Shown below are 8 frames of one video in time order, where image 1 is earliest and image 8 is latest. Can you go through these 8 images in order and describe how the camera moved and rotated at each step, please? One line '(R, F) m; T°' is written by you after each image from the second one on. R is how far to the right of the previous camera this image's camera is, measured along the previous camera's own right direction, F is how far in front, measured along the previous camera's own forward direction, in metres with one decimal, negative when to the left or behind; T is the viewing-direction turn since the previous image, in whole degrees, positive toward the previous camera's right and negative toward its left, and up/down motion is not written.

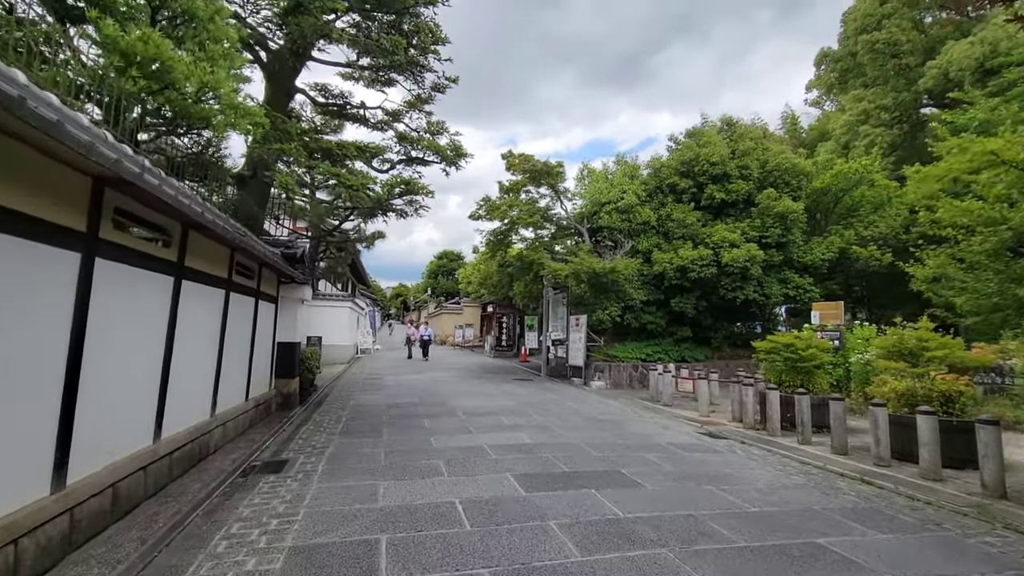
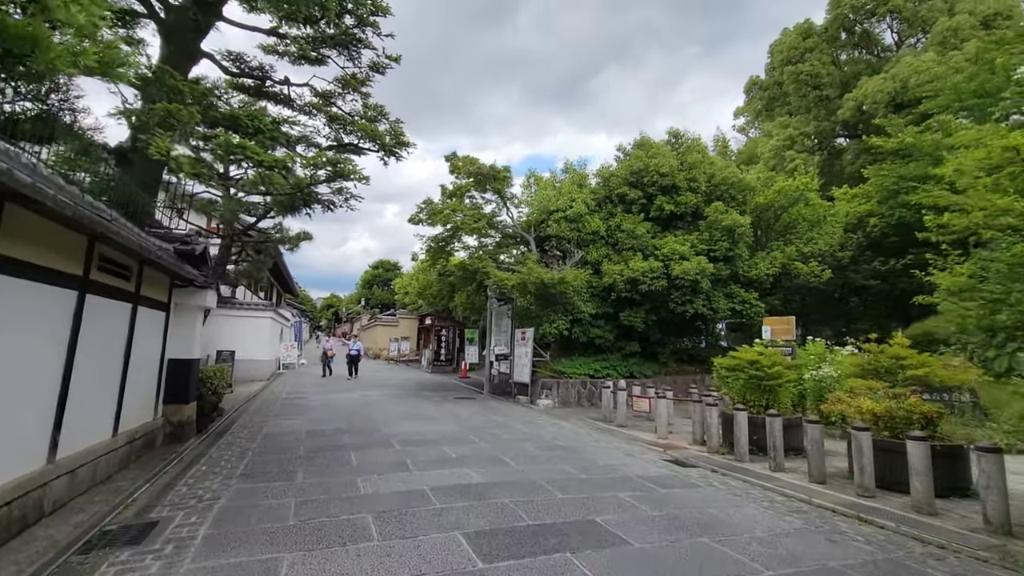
(-0.1, +1.0) m; +7°
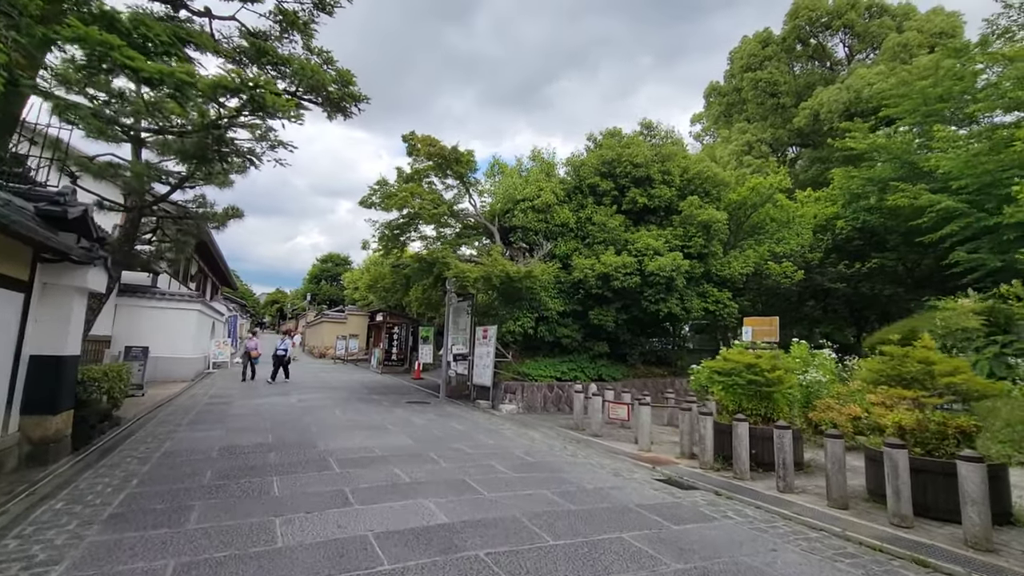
(-0.2, +1.2) m; +5°
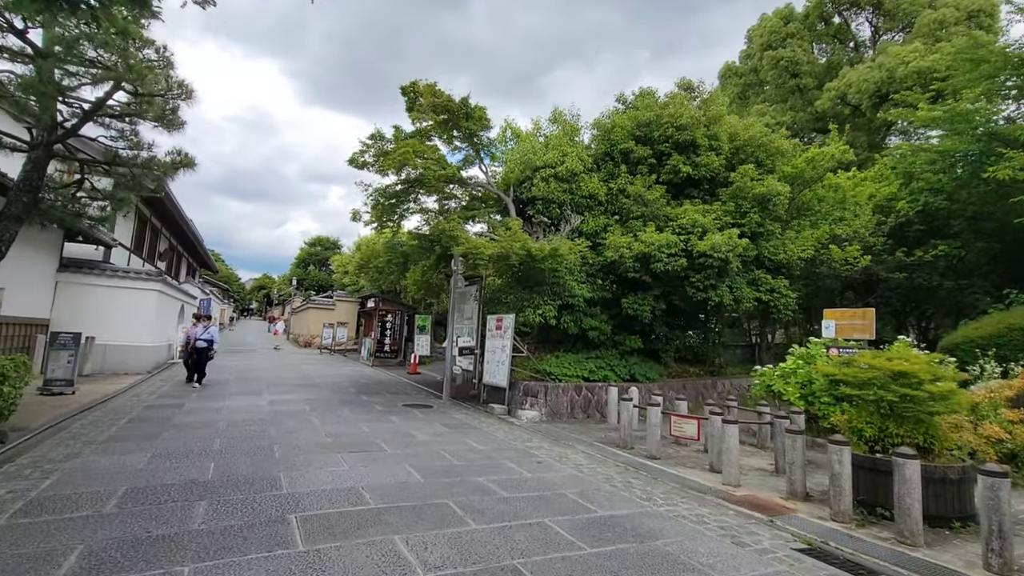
(-0.6, +2.2) m; +1°
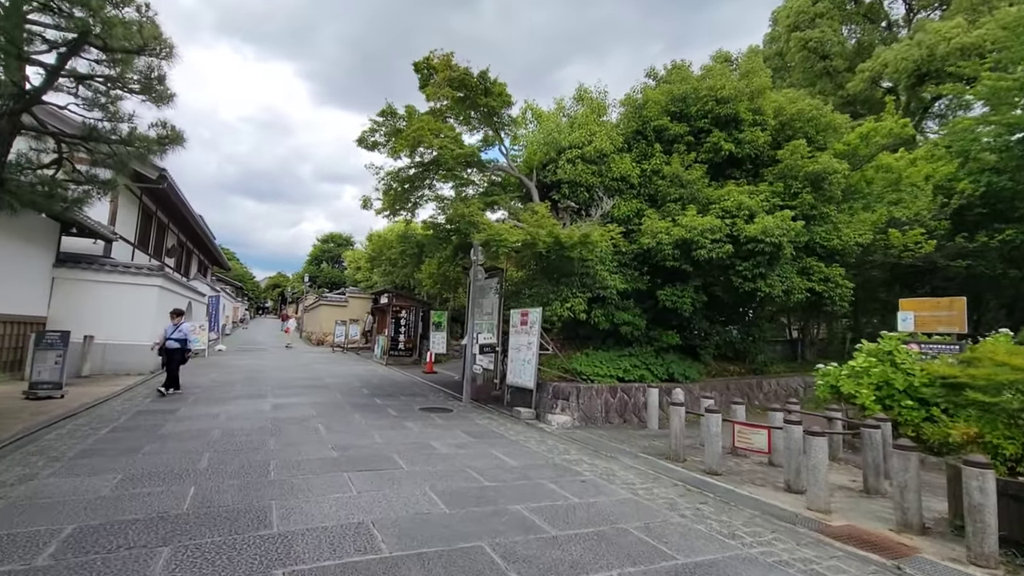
(-0.3, +1.0) m; -1°
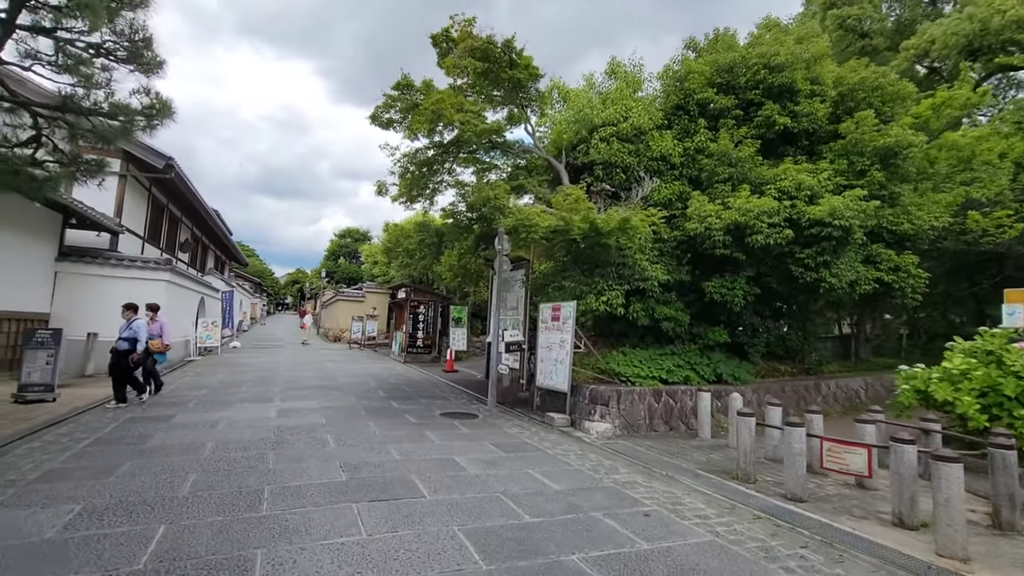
(-0.2, +1.0) m; -2°
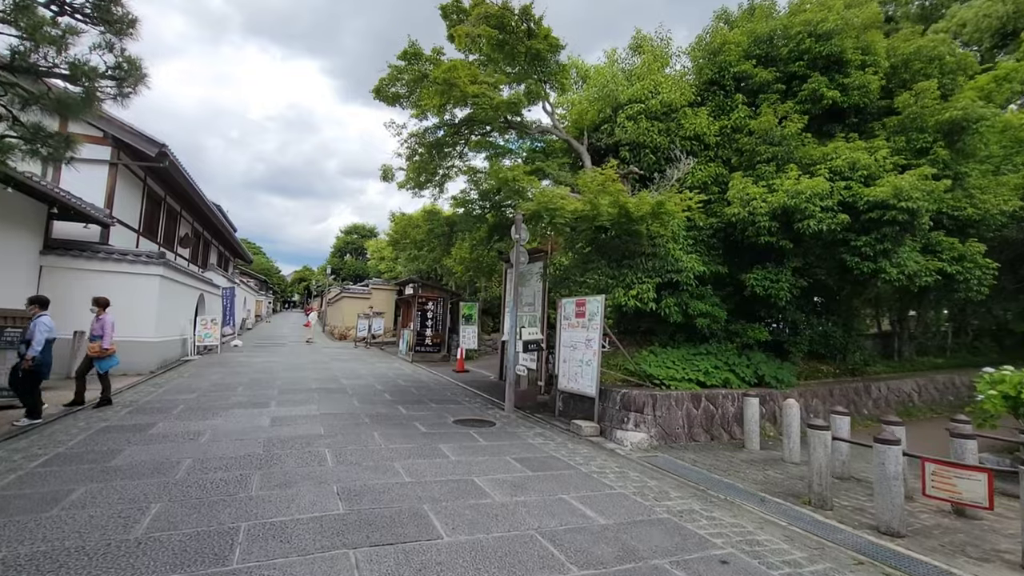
(-0.2, +0.9) m; -1°
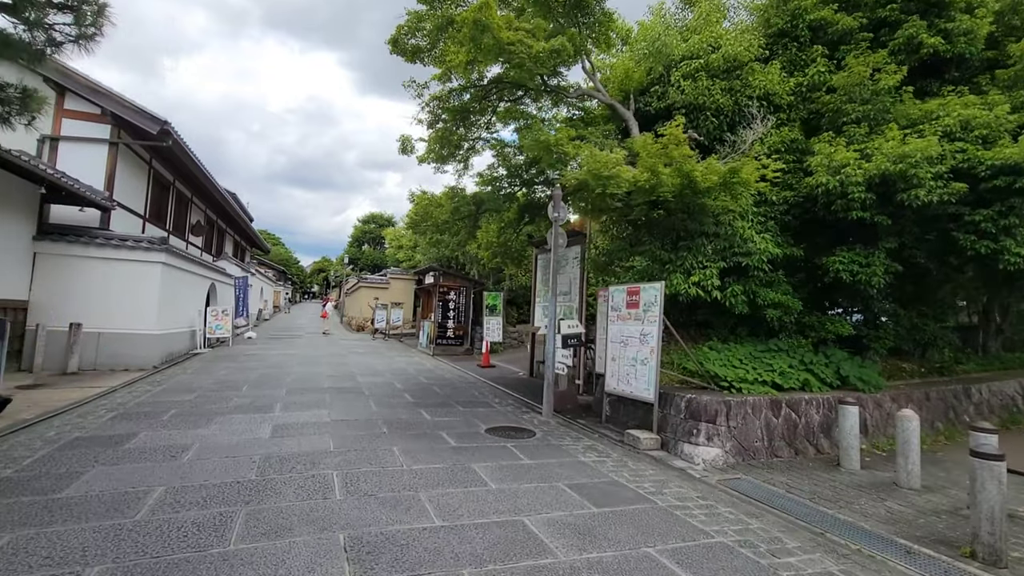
(-0.3, +1.1) m; -2°
